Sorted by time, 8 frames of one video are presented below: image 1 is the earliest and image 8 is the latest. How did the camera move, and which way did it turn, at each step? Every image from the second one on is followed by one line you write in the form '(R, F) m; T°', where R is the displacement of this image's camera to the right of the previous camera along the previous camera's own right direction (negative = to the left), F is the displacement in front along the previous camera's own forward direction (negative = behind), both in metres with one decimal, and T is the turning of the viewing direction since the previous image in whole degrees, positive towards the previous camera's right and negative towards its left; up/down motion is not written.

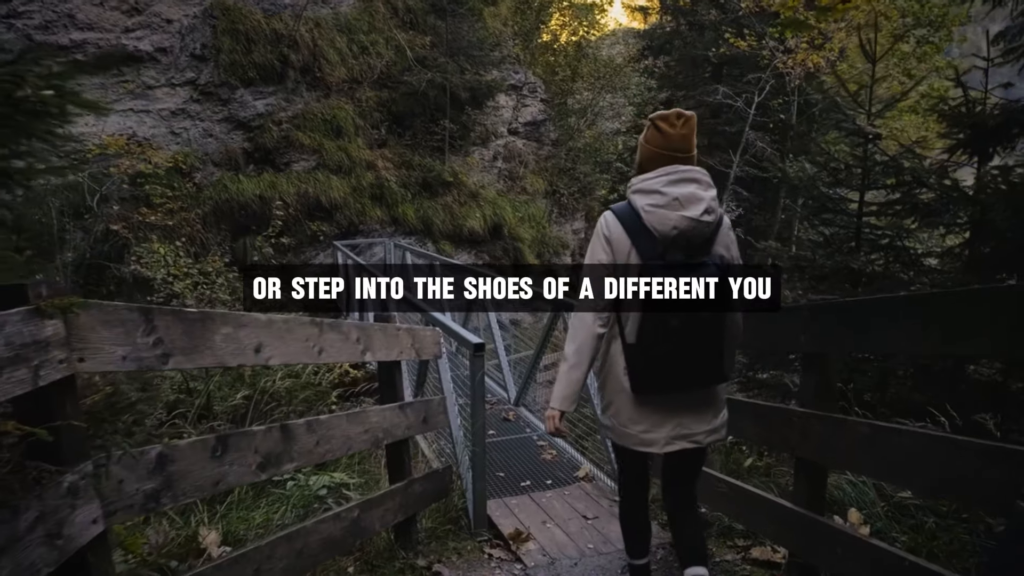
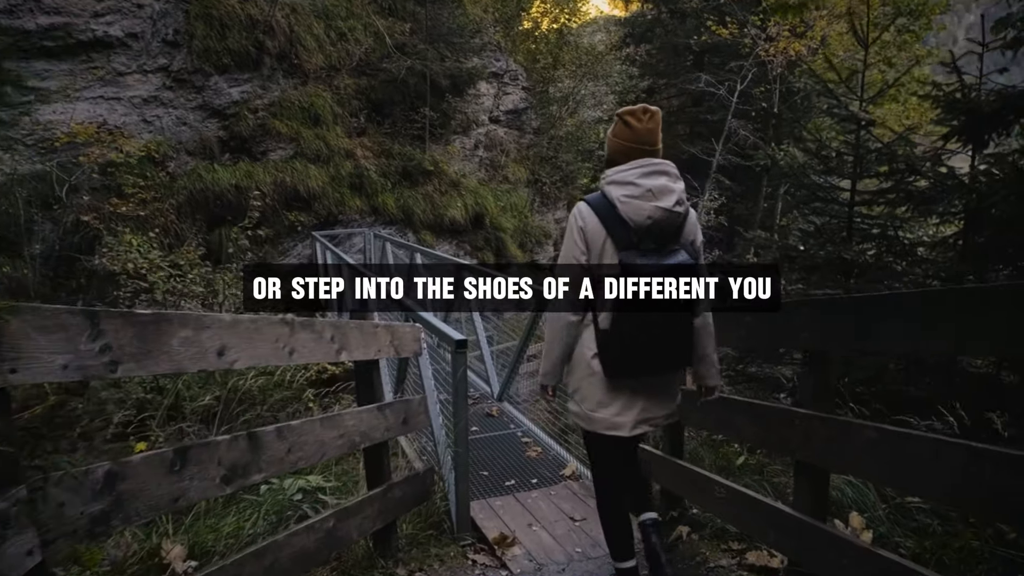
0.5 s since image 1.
(0.0, +0.1) m; +2°
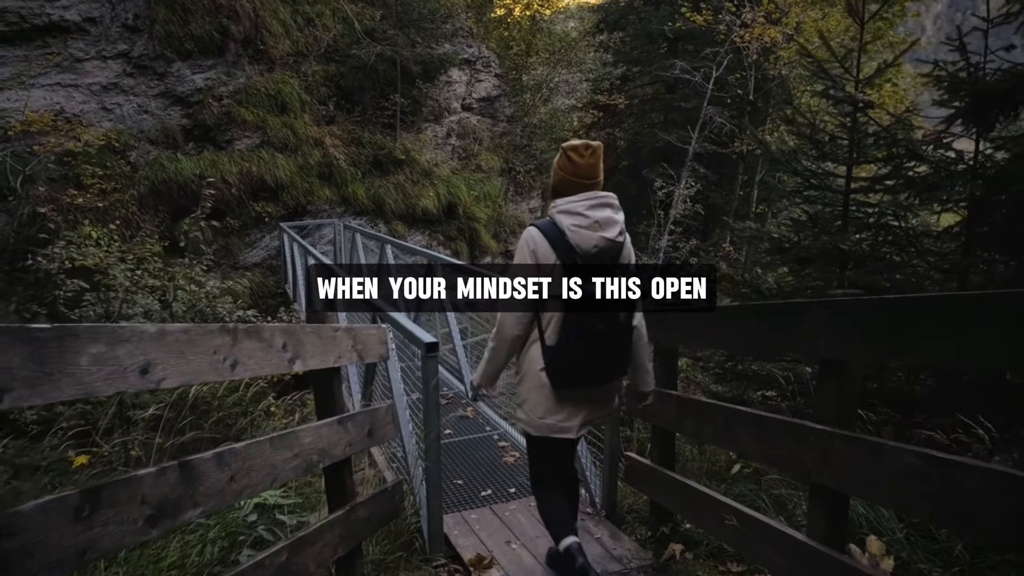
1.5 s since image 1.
(0.0, +0.2) m; +2°
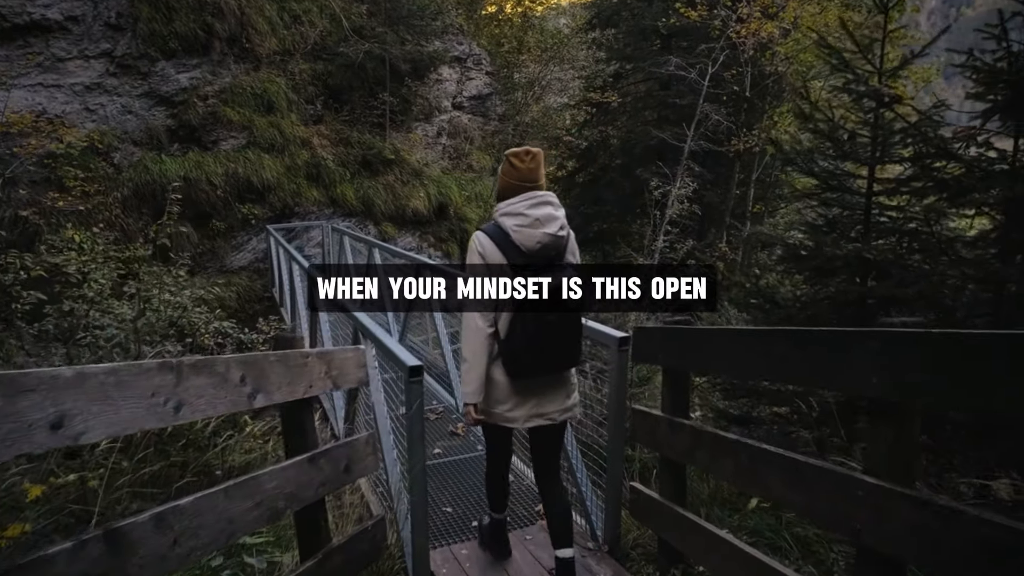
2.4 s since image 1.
(0.0, +0.2) m; +1°
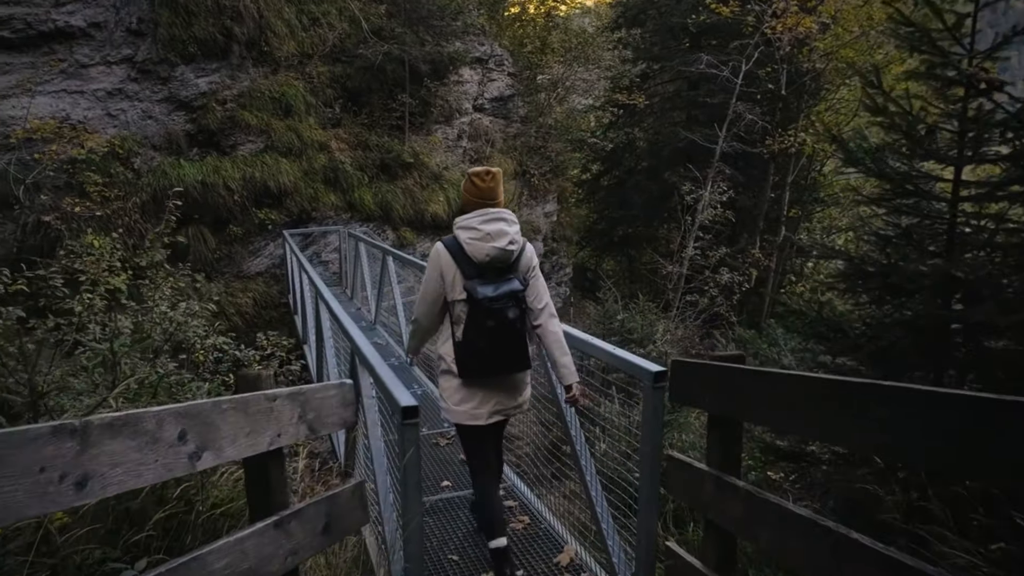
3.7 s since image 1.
(0.0, +0.3) m; -2°
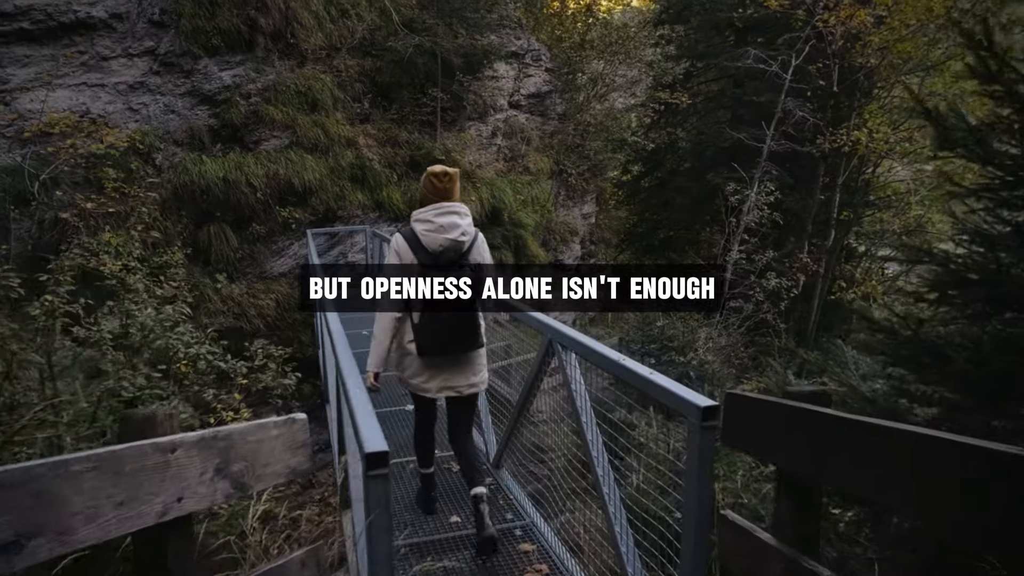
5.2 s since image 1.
(+0.1, +0.6) m; -3°
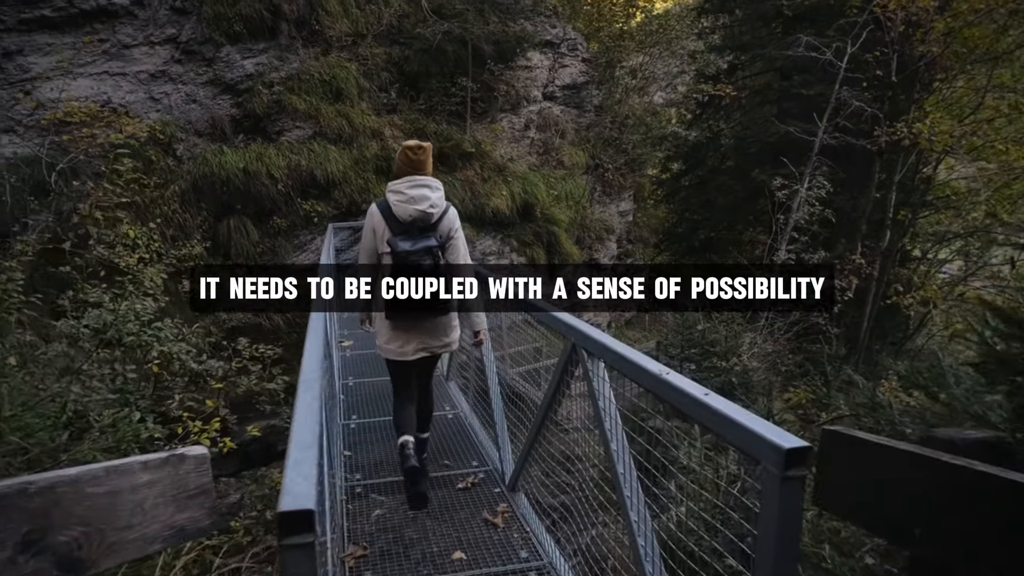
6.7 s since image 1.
(+0.1, +0.5) m; -3°
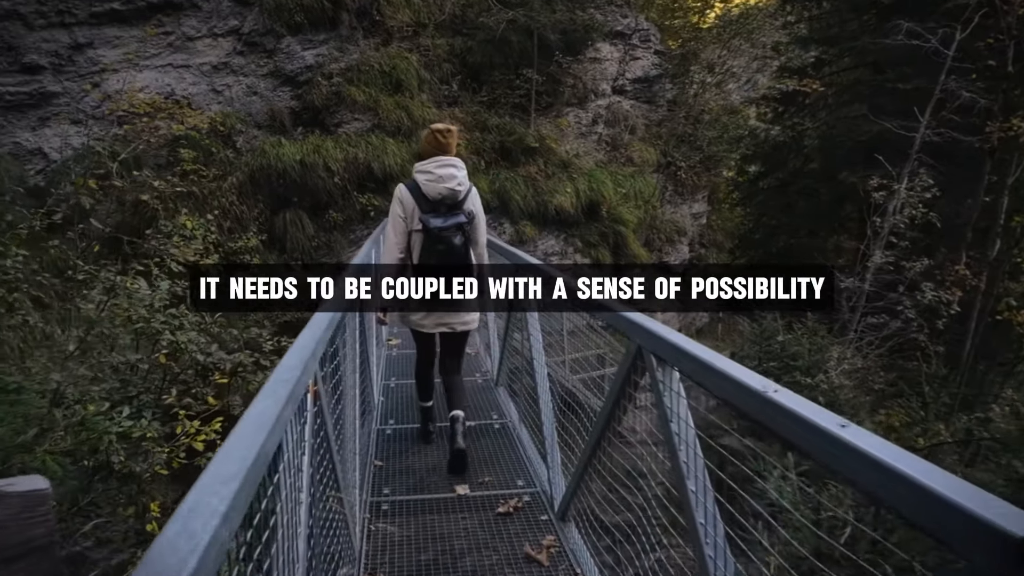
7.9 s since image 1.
(+0.1, +0.5) m; -6°
